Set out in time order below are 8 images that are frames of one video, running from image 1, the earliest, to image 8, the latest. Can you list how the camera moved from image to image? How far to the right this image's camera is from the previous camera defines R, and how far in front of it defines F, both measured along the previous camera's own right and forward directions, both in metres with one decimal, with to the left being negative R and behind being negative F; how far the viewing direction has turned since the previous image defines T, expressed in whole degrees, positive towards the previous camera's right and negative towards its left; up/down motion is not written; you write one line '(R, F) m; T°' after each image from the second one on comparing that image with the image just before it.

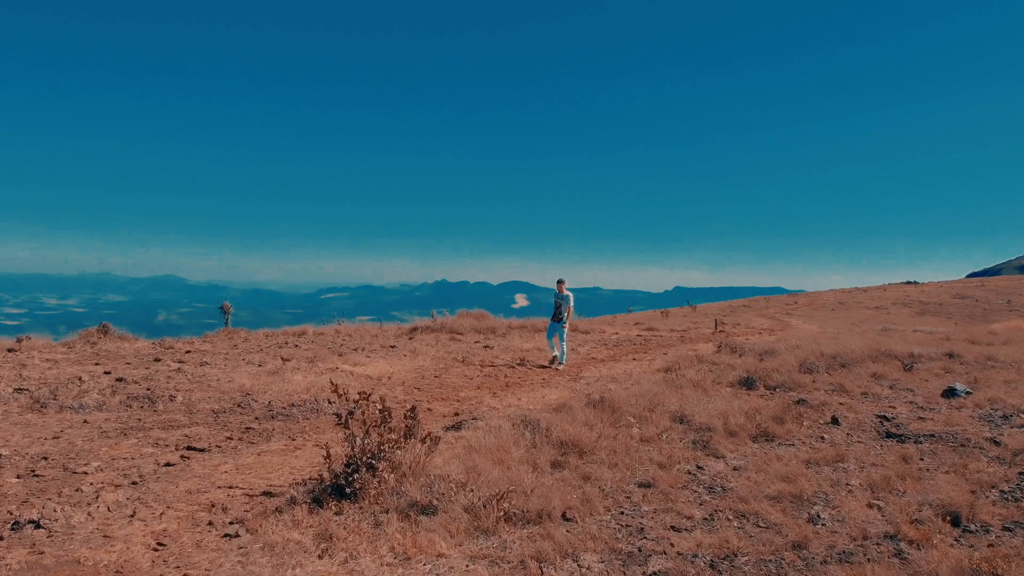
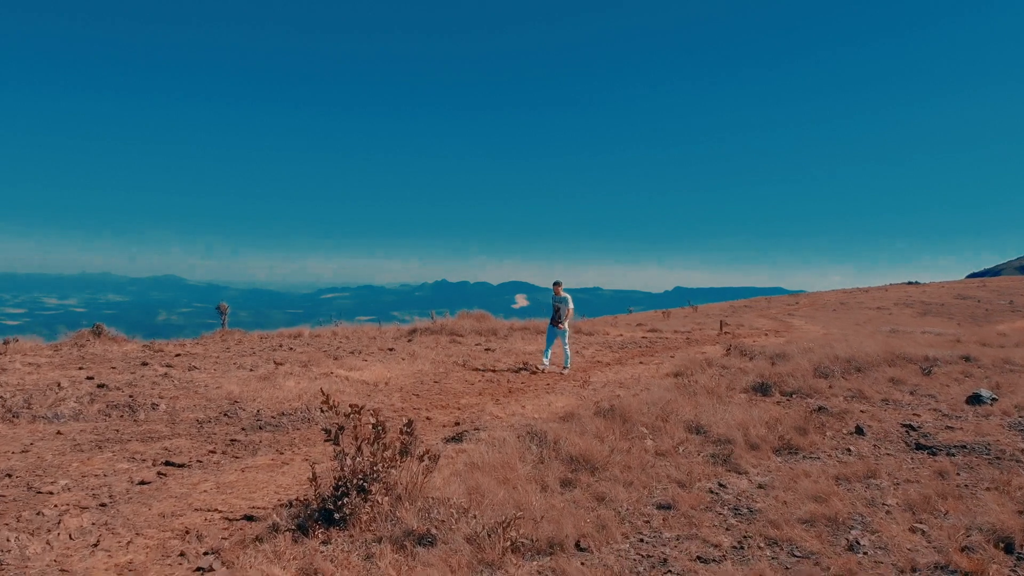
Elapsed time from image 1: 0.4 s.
(-0.1, +0.6) m; 0°
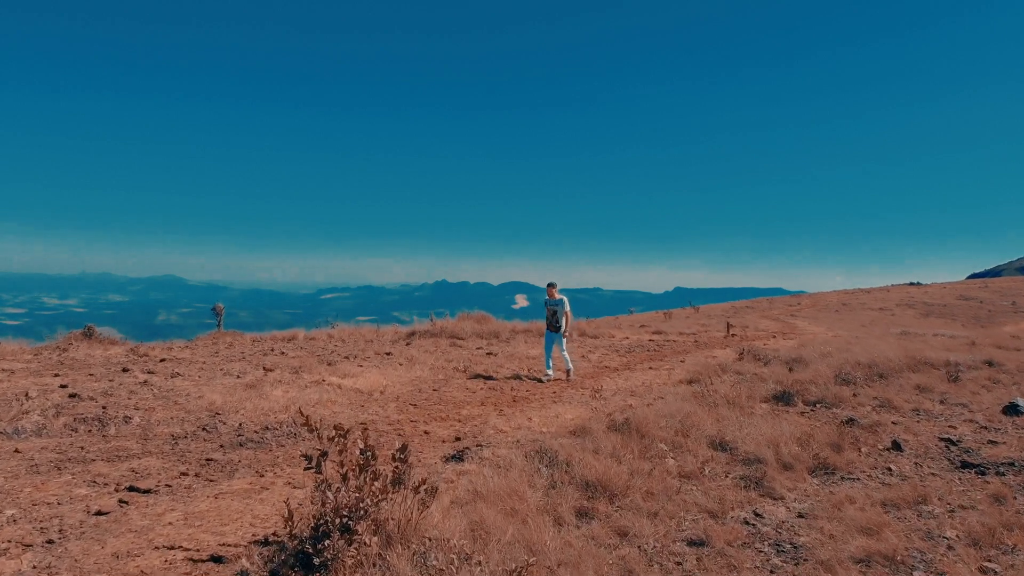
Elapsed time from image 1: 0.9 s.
(-0.1, +0.8) m; 0°
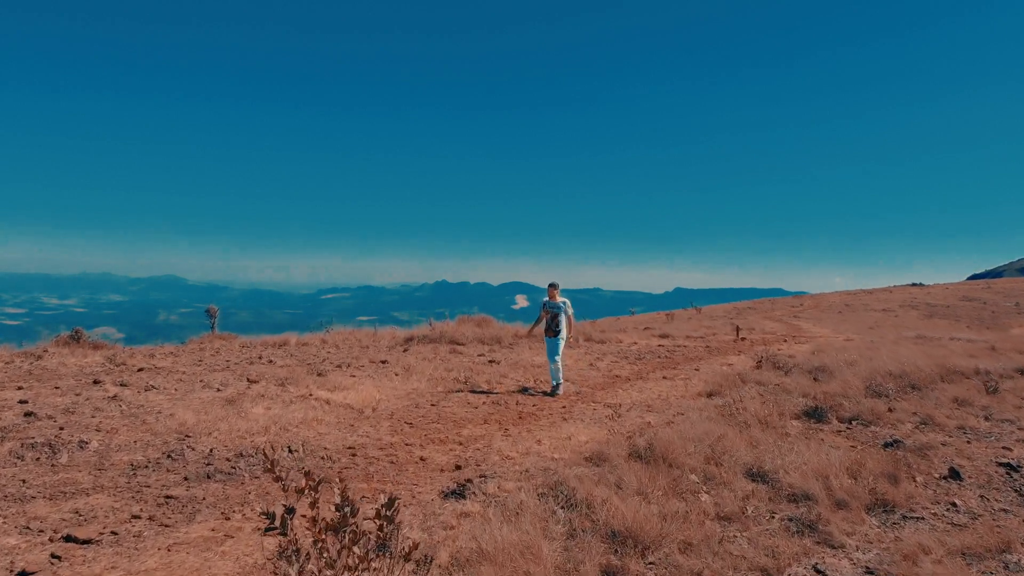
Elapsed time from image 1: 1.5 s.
(-0.1, +1.0) m; 0°
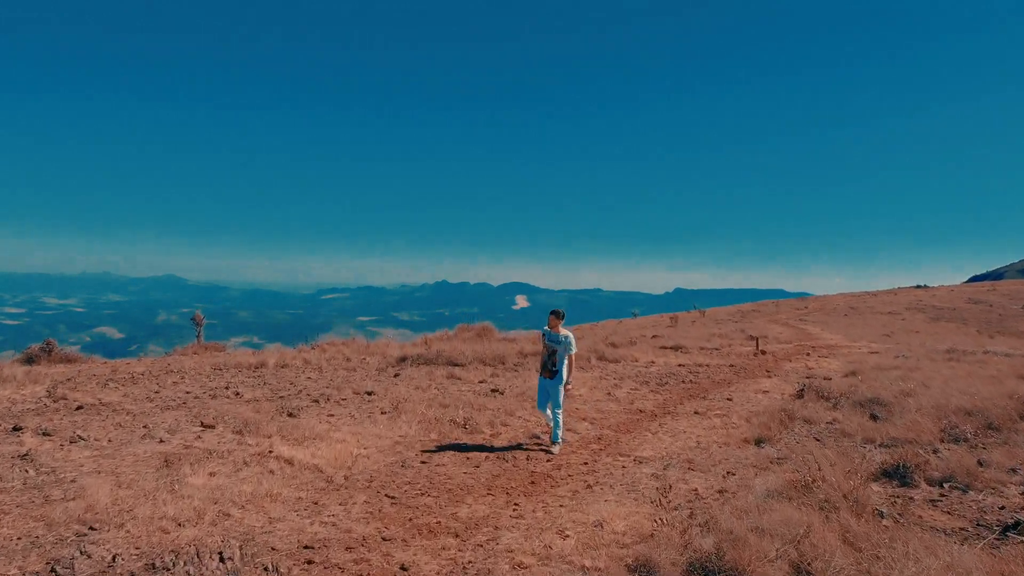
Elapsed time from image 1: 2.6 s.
(-0.2, +2.0) m; 0°
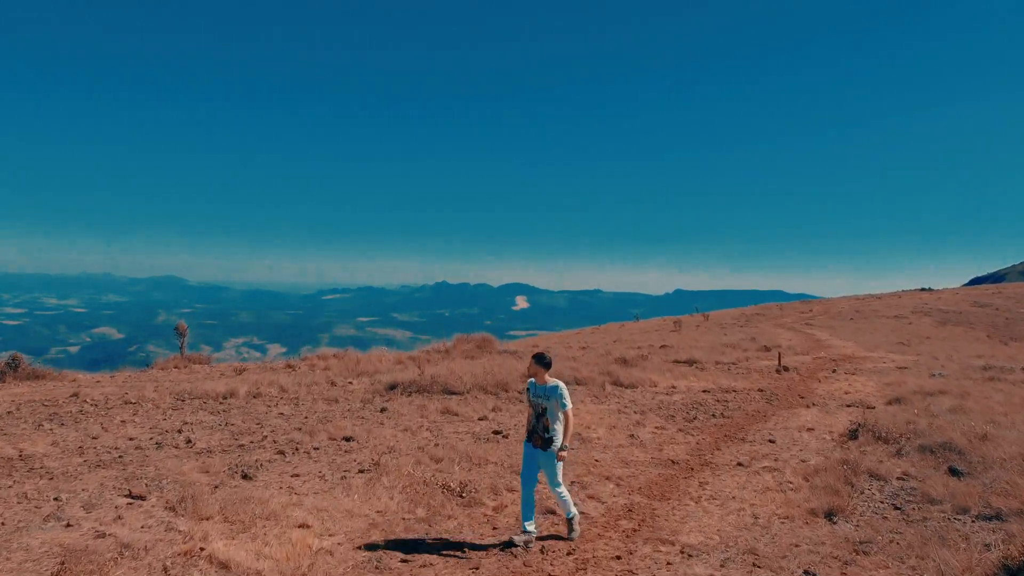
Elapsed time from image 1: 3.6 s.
(-0.1, +2.0) m; 0°
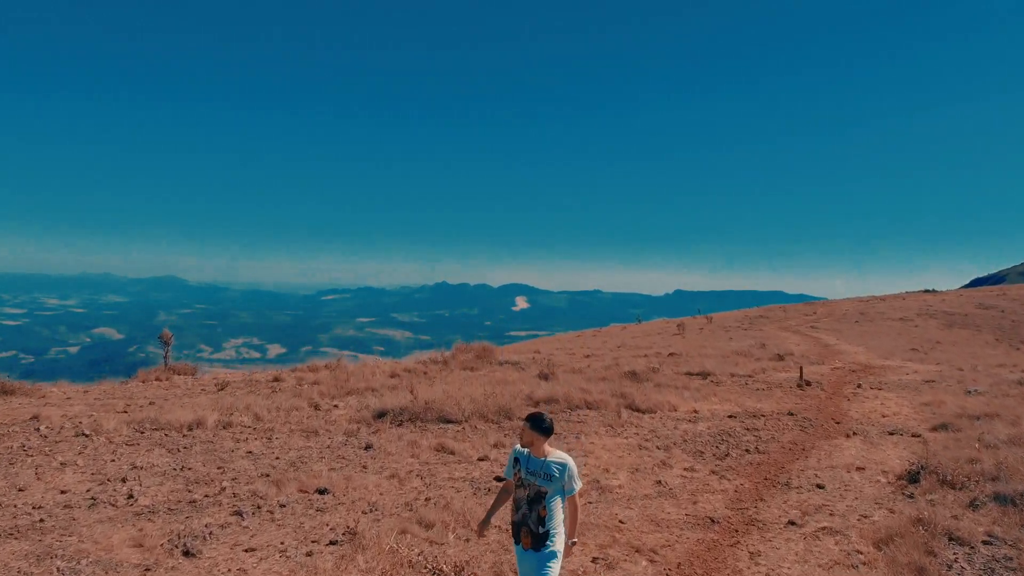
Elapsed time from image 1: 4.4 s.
(-0.1, +1.7) m; 0°
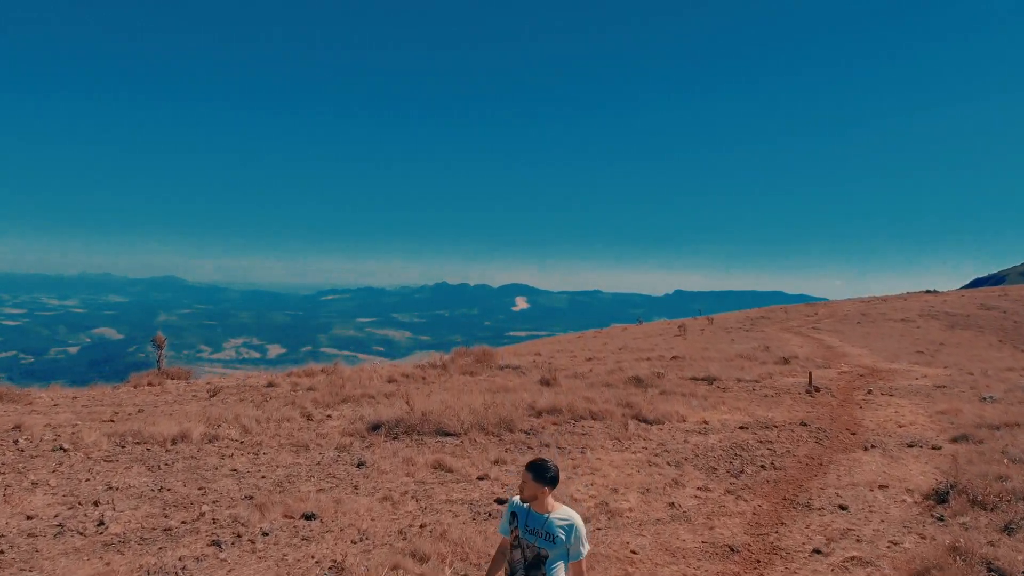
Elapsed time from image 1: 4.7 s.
(0.0, +0.7) m; 0°
